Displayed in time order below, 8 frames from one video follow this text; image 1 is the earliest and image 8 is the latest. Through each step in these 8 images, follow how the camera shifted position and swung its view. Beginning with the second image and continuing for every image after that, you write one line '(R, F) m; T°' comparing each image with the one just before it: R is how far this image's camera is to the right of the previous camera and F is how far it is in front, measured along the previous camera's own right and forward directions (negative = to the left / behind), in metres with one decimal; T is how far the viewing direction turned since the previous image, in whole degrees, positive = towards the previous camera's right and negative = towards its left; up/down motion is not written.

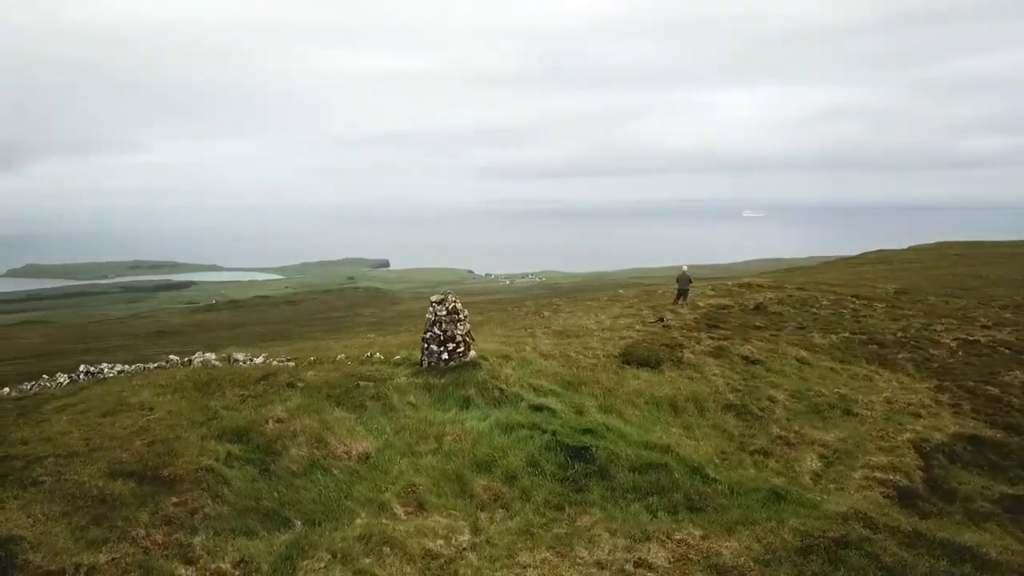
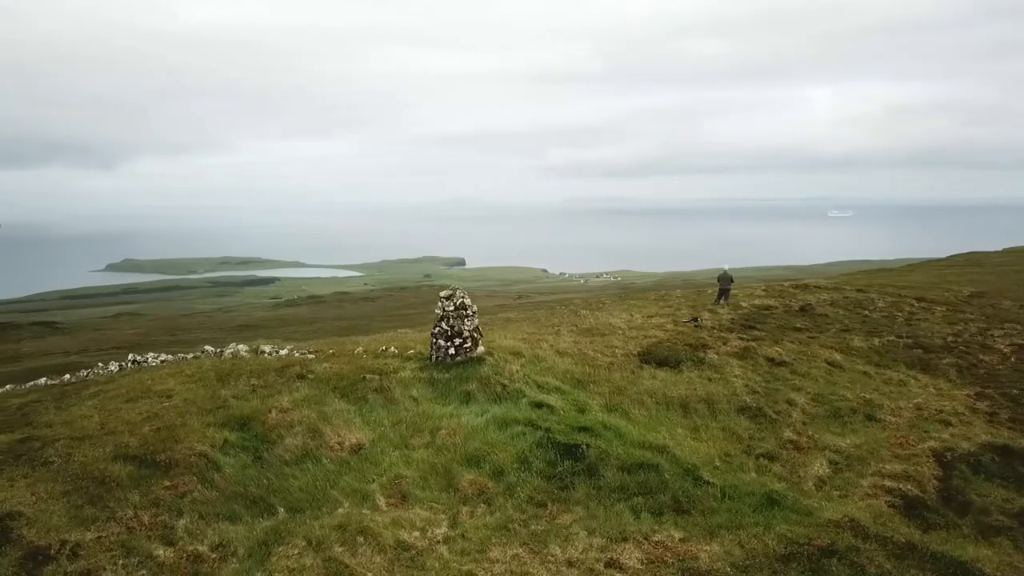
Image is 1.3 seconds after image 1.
(+1.5, +0.2) m; -4°
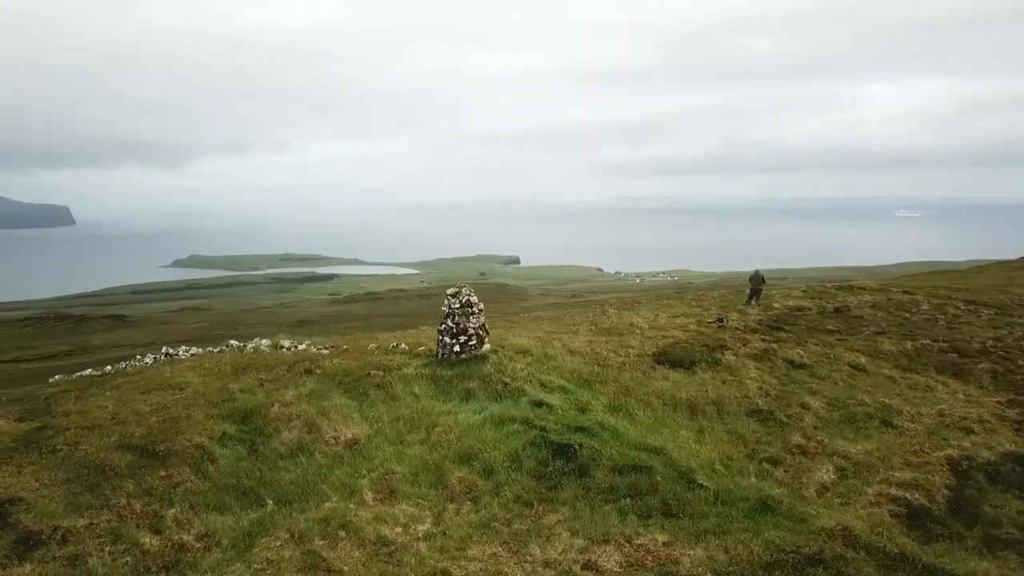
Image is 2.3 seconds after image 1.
(+1.1, +0.2) m; -3°
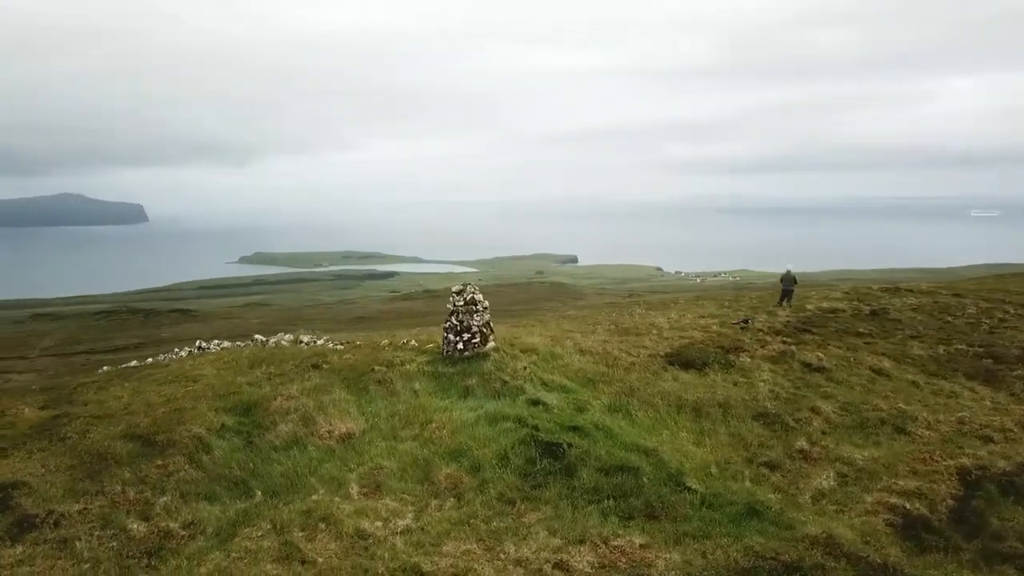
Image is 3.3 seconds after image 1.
(+1.2, +0.1) m; -3°
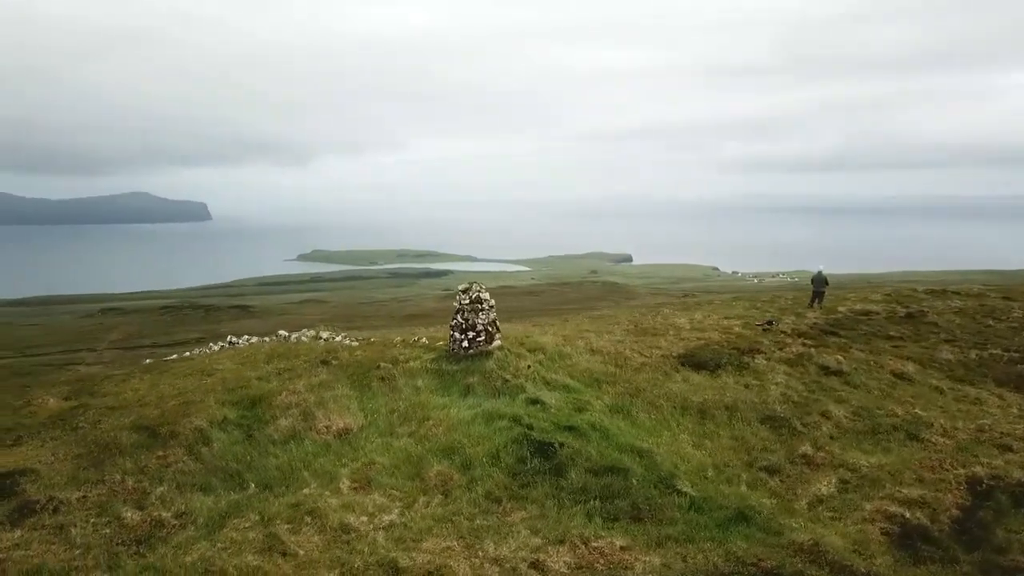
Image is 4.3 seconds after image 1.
(+1.0, 0.0) m; -3°
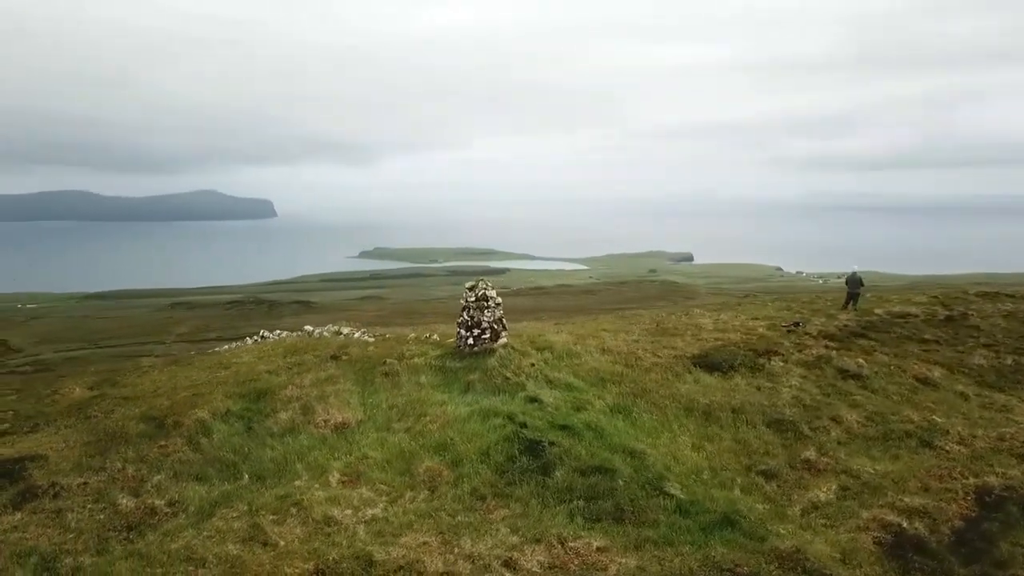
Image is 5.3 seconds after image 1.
(+1.2, 0.0) m; -3°
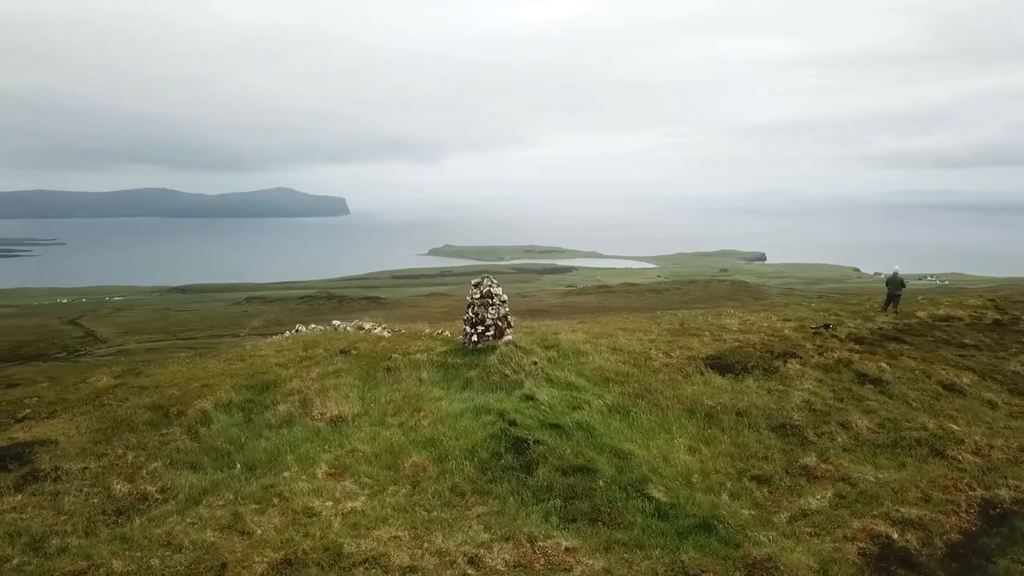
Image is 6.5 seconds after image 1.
(+1.4, 0.0) m; -4°
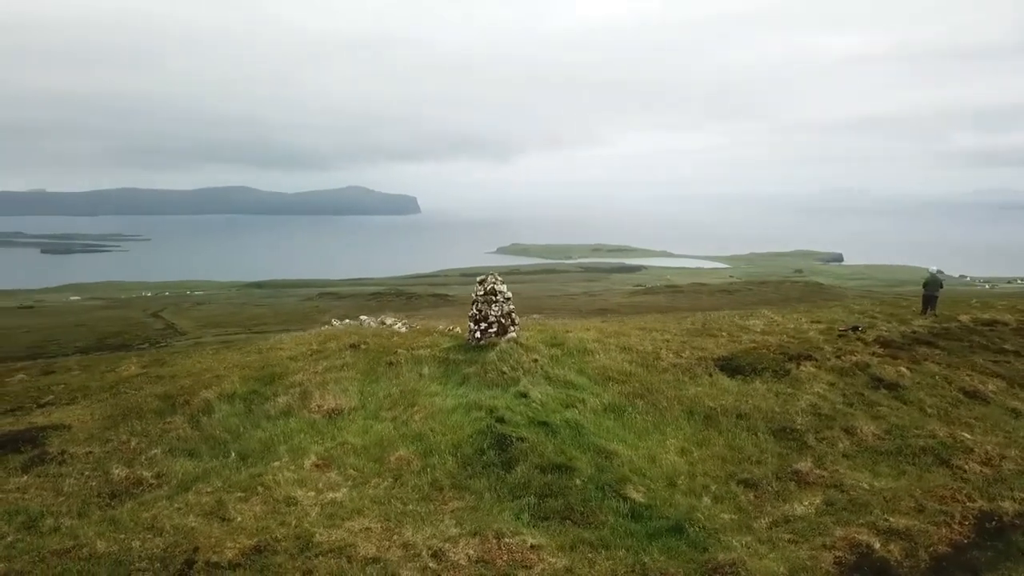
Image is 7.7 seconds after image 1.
(+1.4, -0.1) m; -4°
